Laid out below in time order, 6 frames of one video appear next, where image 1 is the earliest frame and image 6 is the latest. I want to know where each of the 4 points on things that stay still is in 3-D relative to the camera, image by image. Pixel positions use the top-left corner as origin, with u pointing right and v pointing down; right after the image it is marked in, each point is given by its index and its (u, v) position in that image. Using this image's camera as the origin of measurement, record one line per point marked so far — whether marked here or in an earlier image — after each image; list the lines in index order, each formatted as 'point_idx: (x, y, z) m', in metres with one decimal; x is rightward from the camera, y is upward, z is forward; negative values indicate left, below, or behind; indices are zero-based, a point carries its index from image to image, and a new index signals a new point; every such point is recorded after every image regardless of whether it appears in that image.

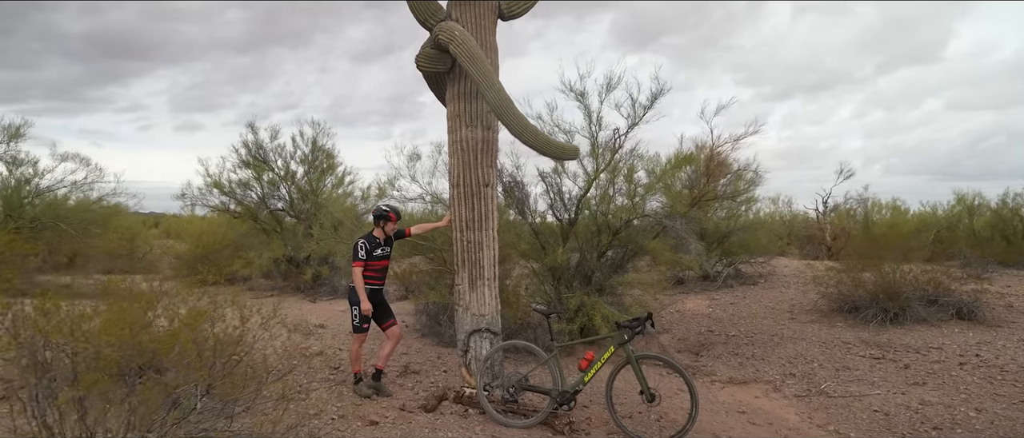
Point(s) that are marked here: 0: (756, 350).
0: (+2.9, -1.6, +6.4) m
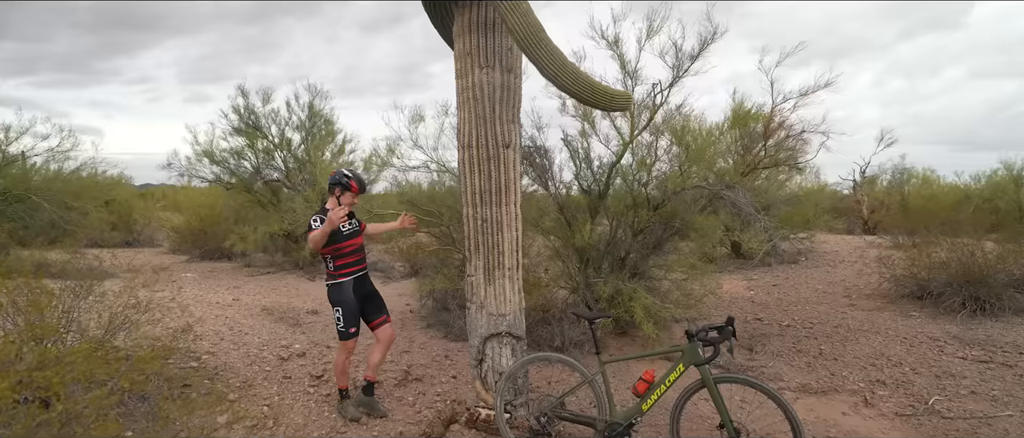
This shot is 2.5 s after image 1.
0: (+3.1, -1.3, +5.4) m
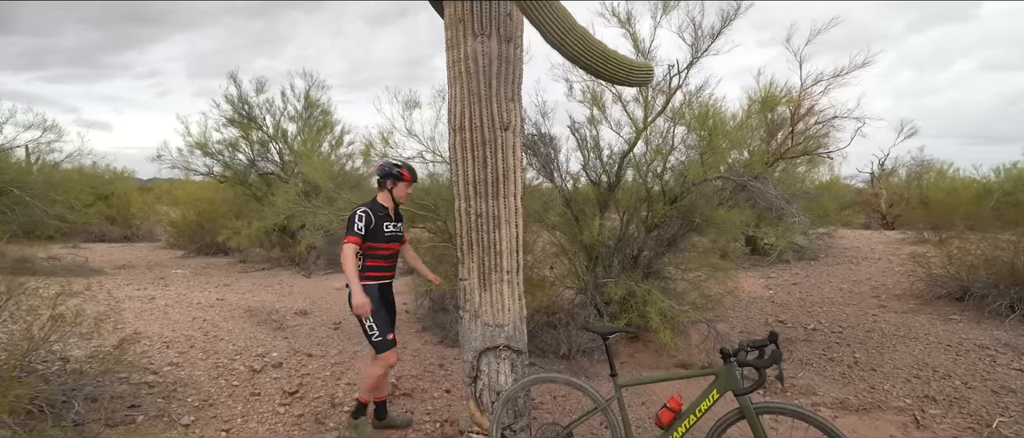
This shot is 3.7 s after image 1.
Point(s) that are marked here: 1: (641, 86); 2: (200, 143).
0: (+3.2, -1.2, +4.9) m
1: (+0.7, +0.7, +3.0) m
2: (-7.0, +1.7, +12.0) m
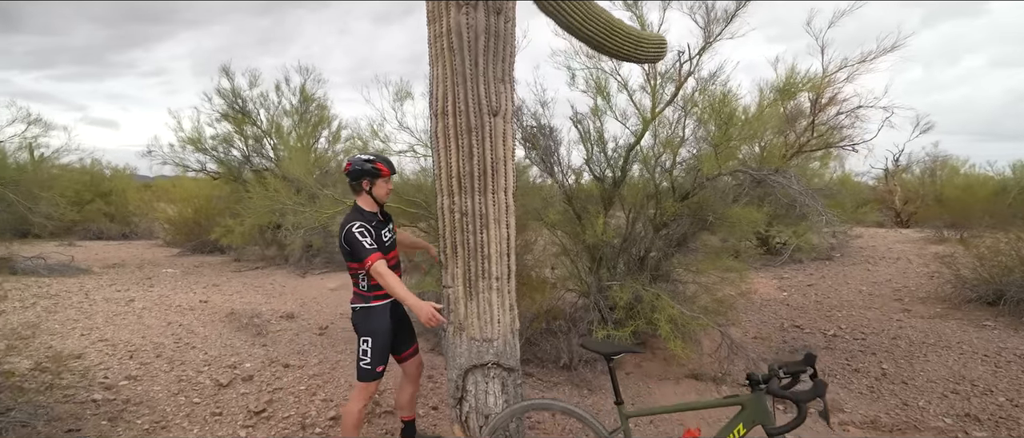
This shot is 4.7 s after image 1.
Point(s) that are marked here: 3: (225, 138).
0: (+3.1, -1.2, +4.5) m
1: (+0.7, +0.7, +2.6) m
2: (-7.0, +1.8, +11.7) m
3: (-6.3, +1.8, +11.8) m
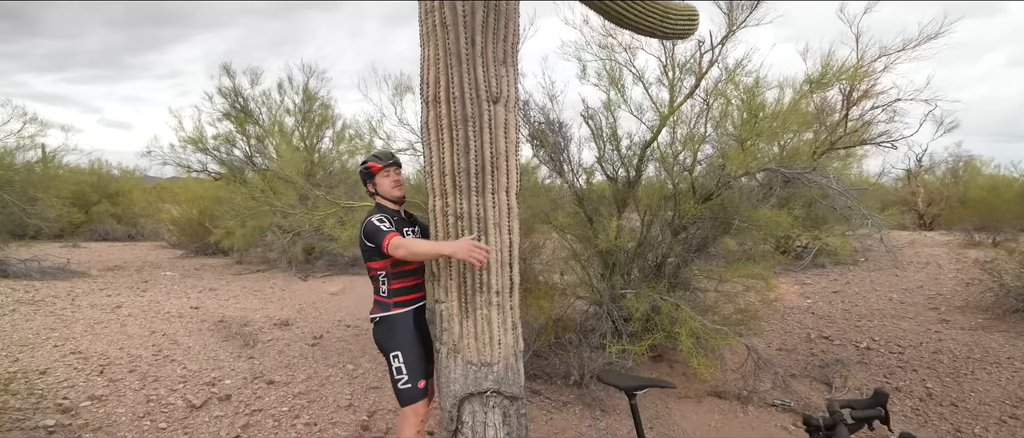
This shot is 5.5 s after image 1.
0: (+3.2, -1.2, +4.1) m
1: (+0.7, +0.7, +2.2) m
2: (-6.8, +1.7, +11.4) m
3: (-6.2, +1.8, +11.5) m
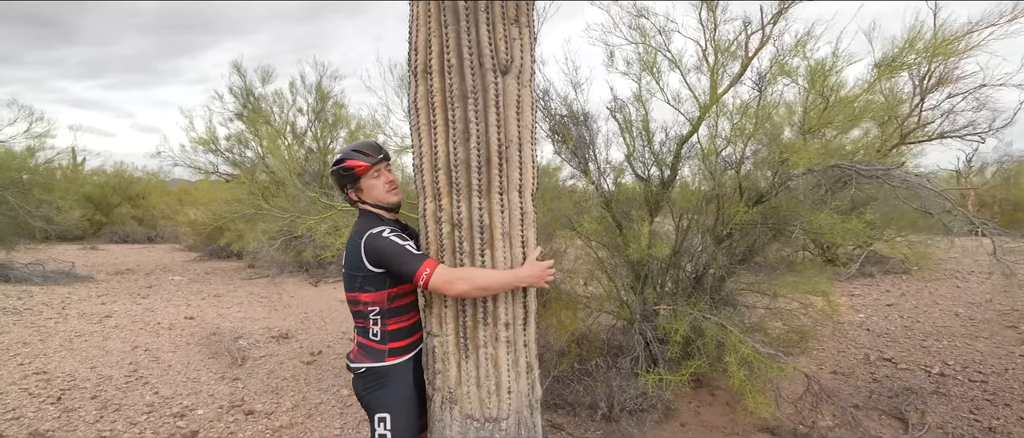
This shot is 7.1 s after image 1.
0: (+3.3, -1.3, +3.4) m
1: (+0.7, +0.7, +1.6) m
2: (-6.4, +1.7, +11.1) m
3: (-5.7, +1.7, +11.2) m
